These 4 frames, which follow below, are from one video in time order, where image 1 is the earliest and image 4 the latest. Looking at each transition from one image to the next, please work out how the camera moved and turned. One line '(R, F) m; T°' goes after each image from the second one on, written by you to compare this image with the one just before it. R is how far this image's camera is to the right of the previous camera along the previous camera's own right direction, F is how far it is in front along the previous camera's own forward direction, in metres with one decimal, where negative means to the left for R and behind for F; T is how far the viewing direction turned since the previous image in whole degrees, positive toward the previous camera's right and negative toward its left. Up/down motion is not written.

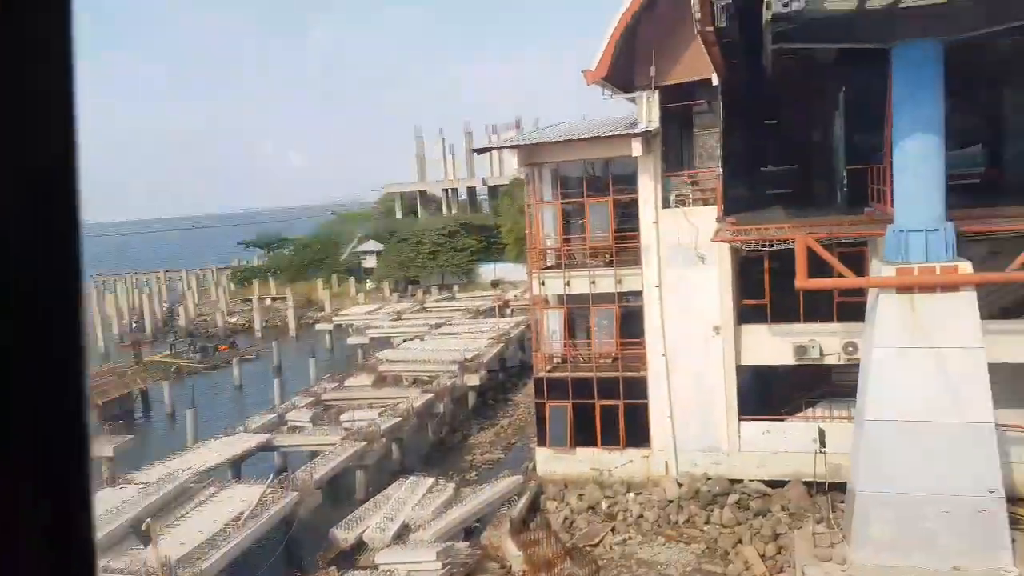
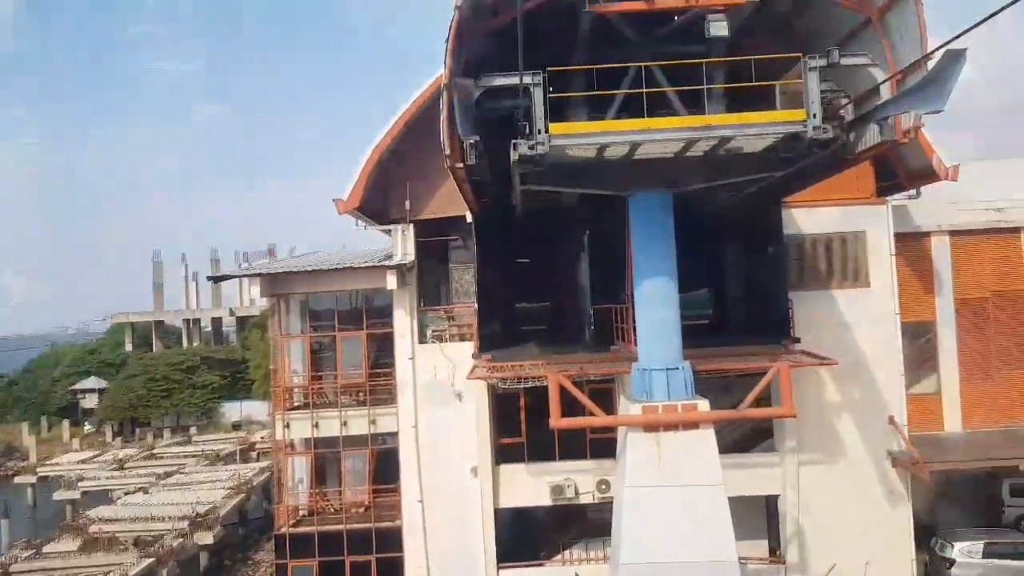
(+0.2, +0.6) m; +17°
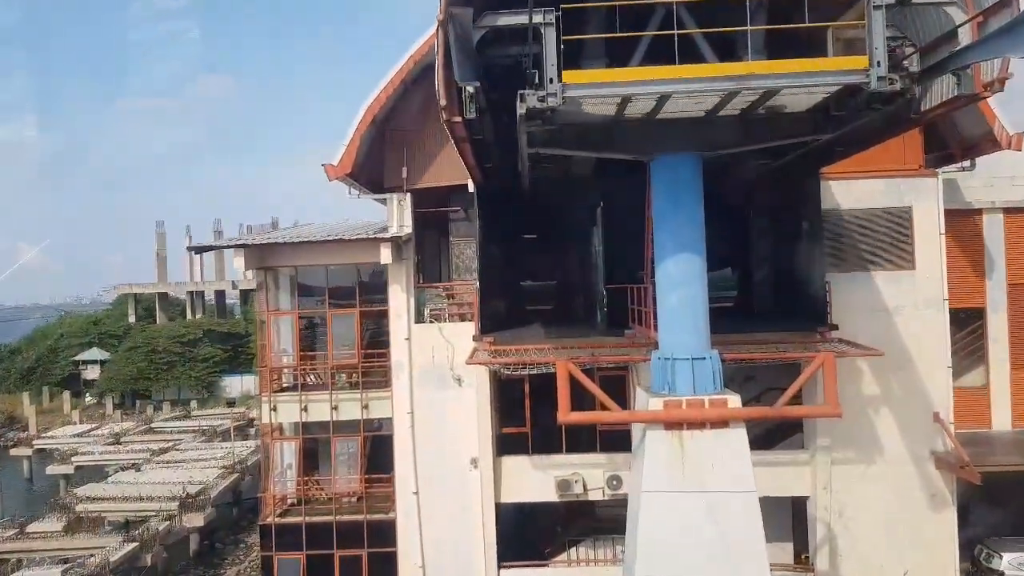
(+0.1, +1.1) m; -1°
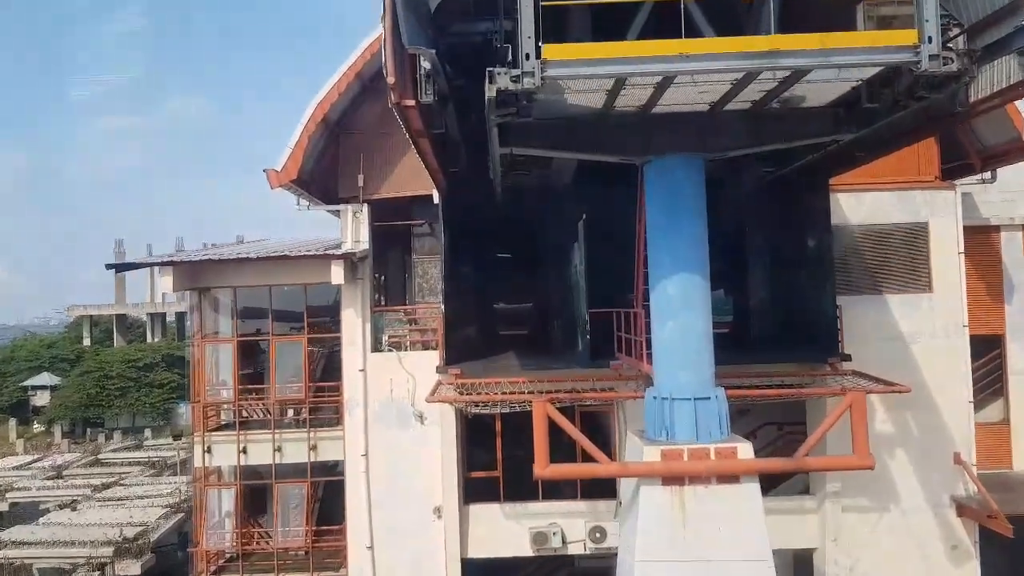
(+0.1, +1.4) m; +2°
